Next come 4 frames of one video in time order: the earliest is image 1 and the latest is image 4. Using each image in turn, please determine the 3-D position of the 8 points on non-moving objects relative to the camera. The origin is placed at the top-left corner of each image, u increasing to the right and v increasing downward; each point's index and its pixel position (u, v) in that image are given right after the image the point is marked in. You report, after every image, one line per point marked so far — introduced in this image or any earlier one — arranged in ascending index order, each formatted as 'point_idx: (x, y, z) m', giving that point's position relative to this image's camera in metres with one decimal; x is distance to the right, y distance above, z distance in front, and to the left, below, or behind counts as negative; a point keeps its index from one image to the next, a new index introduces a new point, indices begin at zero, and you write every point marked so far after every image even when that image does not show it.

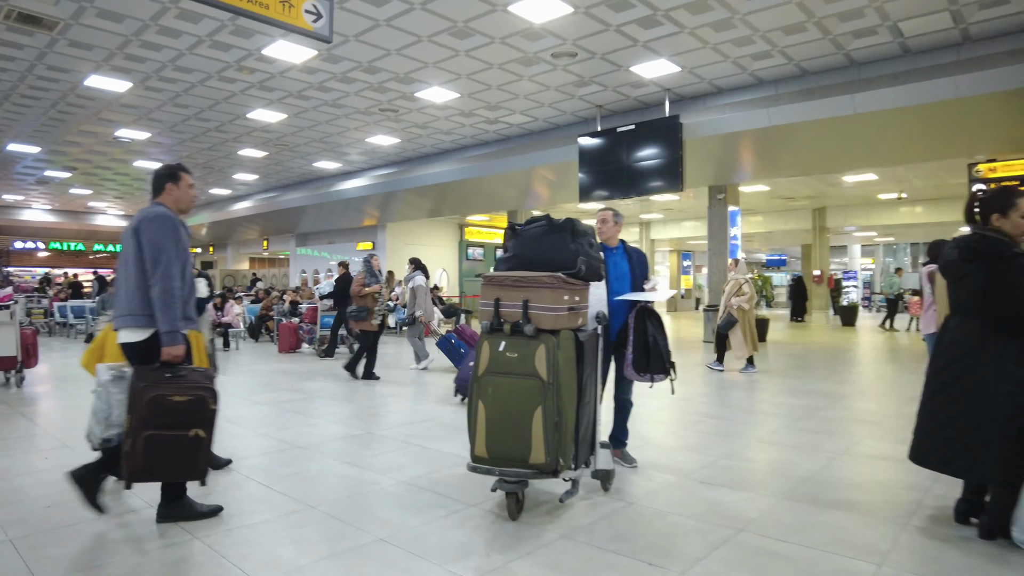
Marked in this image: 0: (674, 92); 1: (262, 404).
0: (+2.4, +2.9, +9.6) m
1: (-2.2, -1.0, +5.7) m
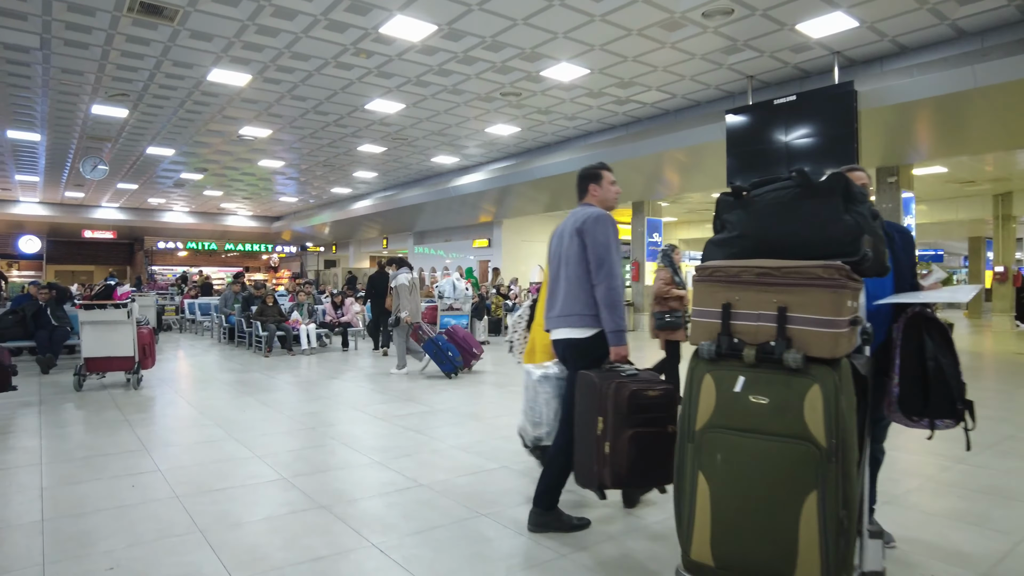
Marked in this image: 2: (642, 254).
0: (+4.1, +2.9, +8.1) m
1: (-1.0, -1.0, +5.0) m
2: (+2.9, +0.8, +14.5) m
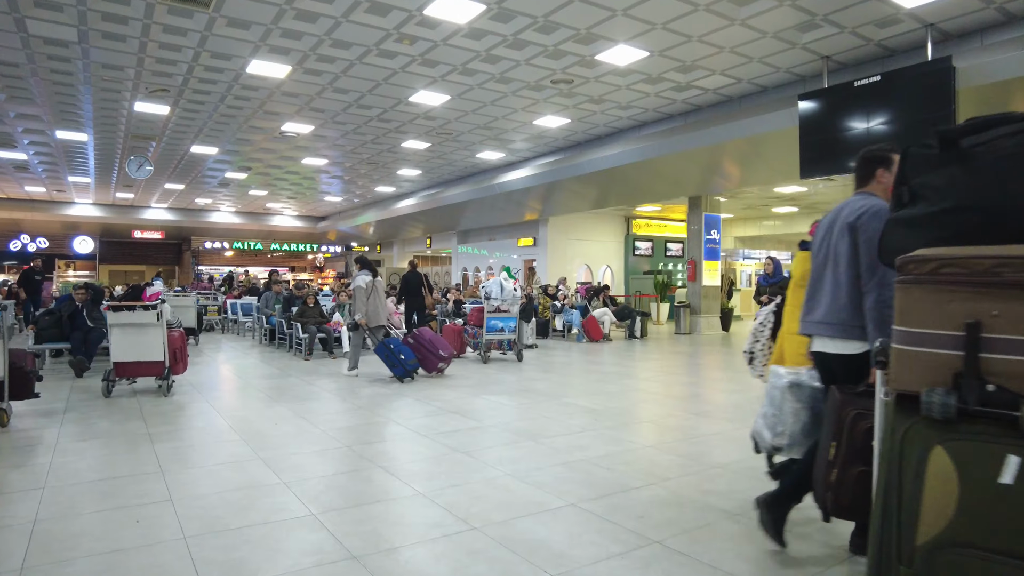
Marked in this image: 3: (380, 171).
0: (+4.7, +2.9, +7.3) m
1: (-0.6, -1.0, +4.5) m
2: (+3.9, +0.8, +13.7) m
3: (-3.3, +2.9, +16.5) m
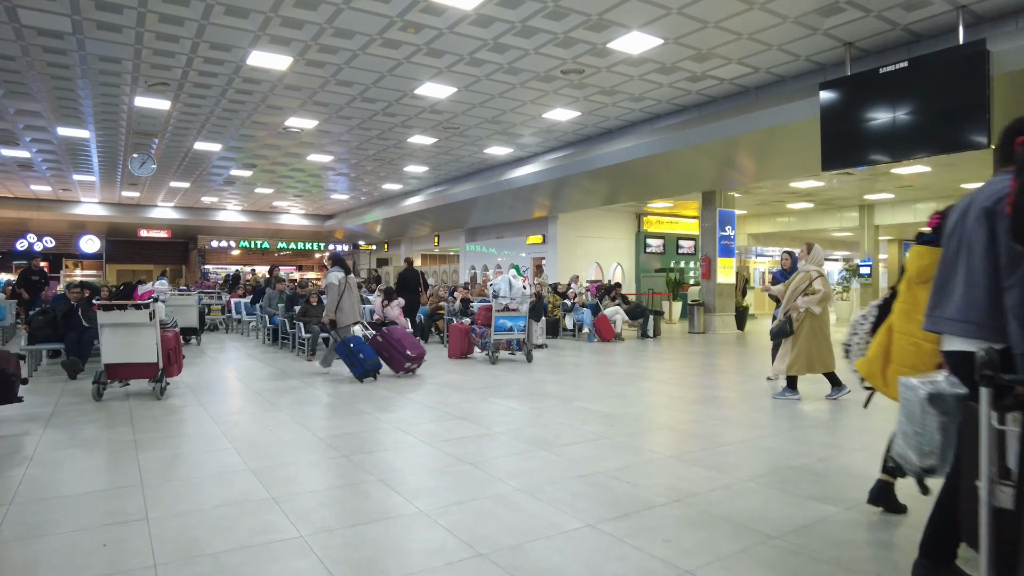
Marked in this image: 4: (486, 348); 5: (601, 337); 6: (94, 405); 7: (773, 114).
0: (+4.8, +2.9, +6.9) m
1: (-0.5, -1.0, +4.2) m
2: (+4.1, +0.8, +13.3) m
3: (-3.1, +3.0, +16.2) m
4: (-0.3, -0.8, +8.3) m
5: (+1.5, -0.8, +11.0) m
6: (-3.4, -1.0, +5.3) m
7: (+3.7, +2.4, +9.2) m
